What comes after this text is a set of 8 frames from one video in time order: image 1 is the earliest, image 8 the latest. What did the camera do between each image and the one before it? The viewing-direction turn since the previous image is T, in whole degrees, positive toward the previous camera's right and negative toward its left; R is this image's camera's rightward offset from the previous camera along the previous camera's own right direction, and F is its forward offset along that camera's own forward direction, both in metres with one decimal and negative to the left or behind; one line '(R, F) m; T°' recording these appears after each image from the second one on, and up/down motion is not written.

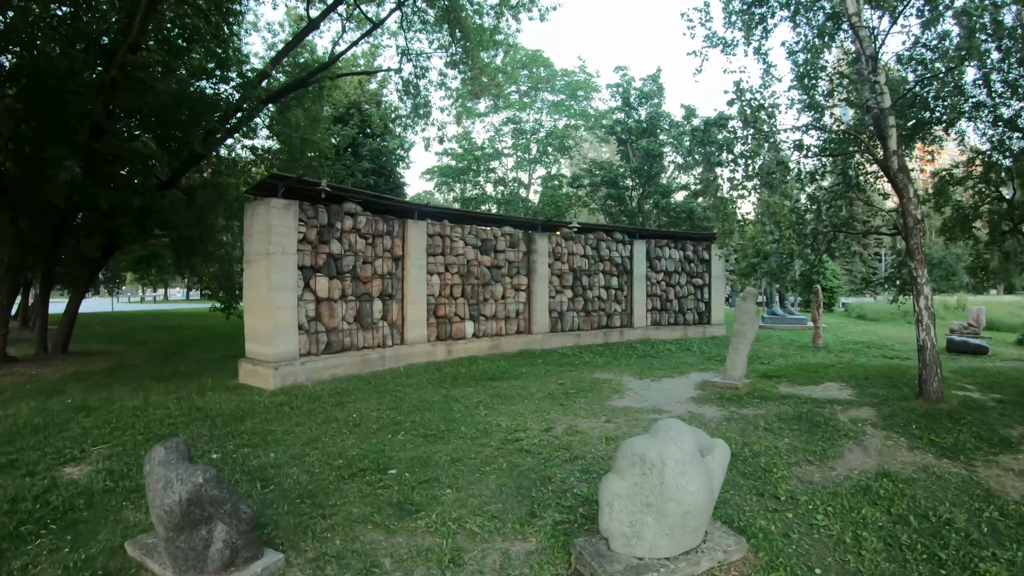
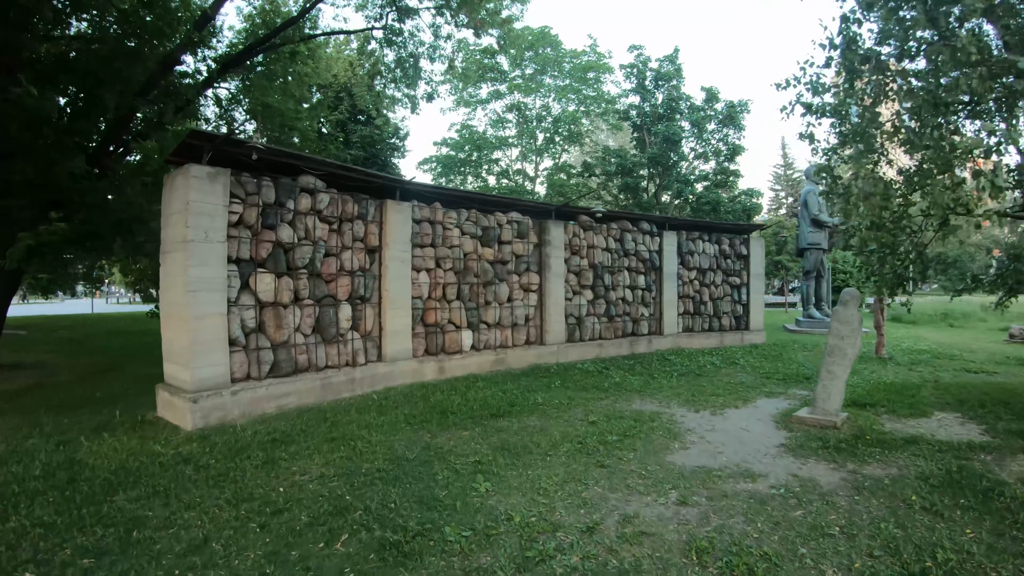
(-0.1, +2.0) m; 0°
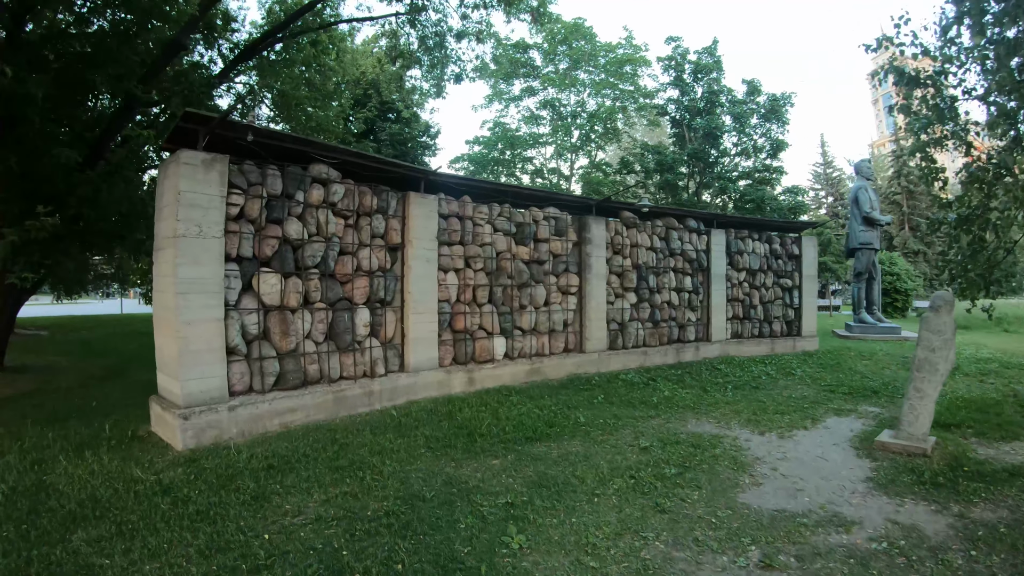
(0.0, +0.7) m; -2°
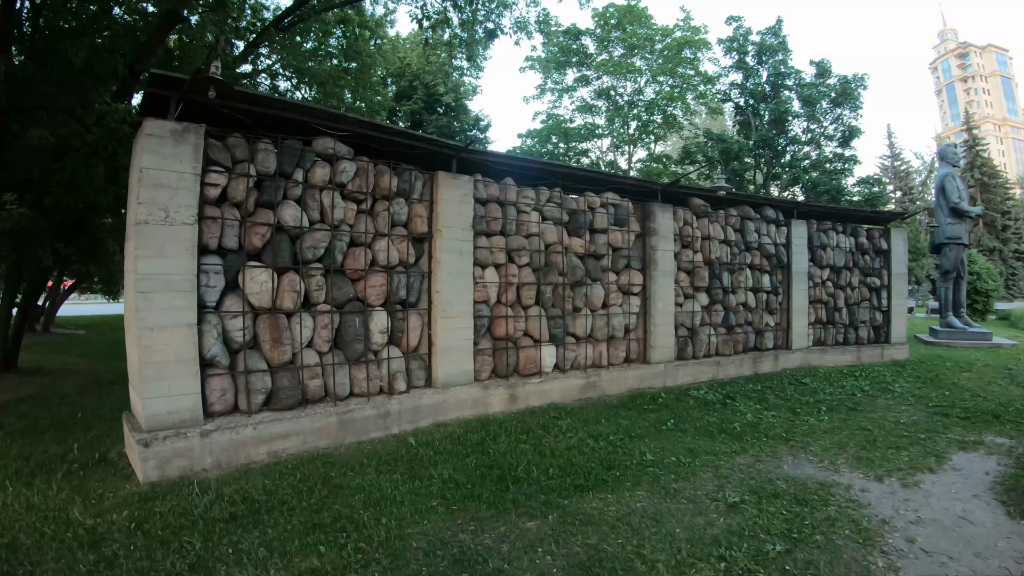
(0.0, +1.0) m; -3°
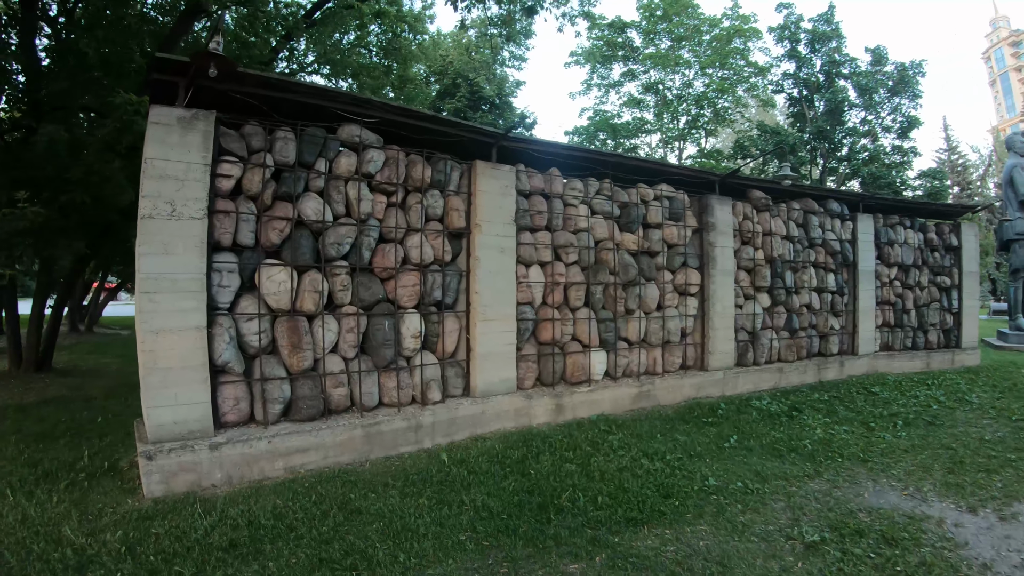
(0.0, +0.4) m; -3°
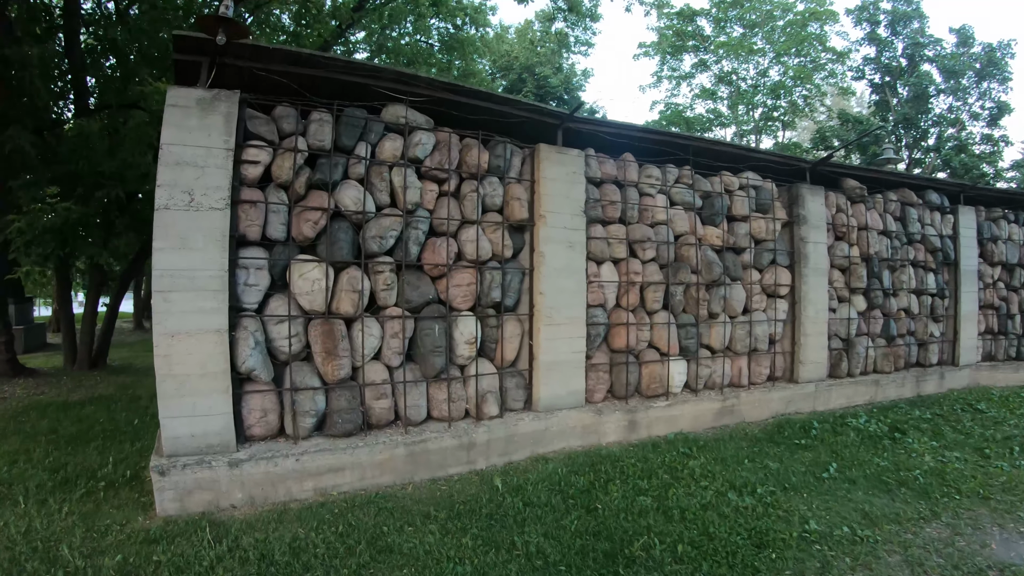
(0.0, +0.5) m; -4°
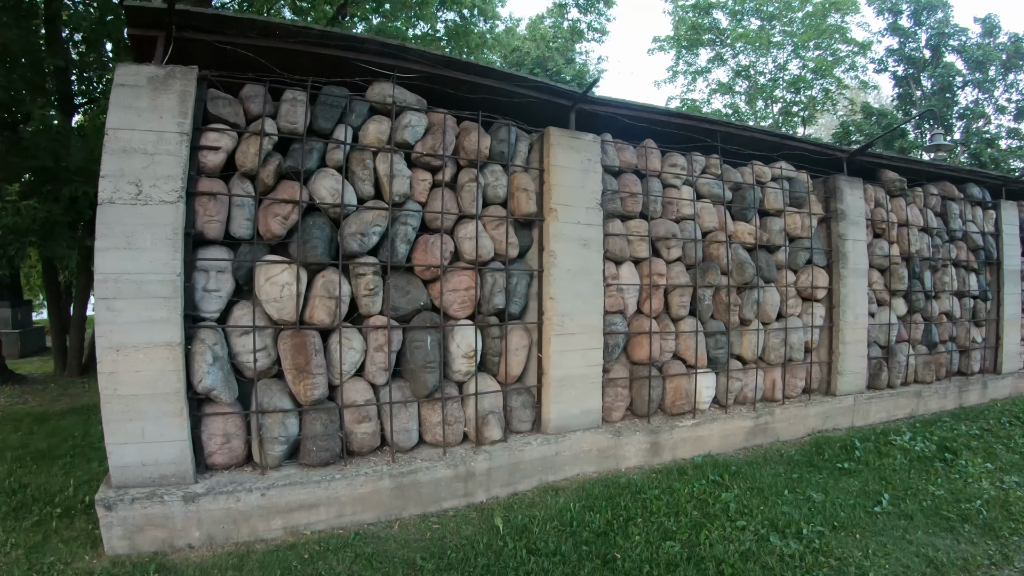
(0.0, +0.5) m; -1°
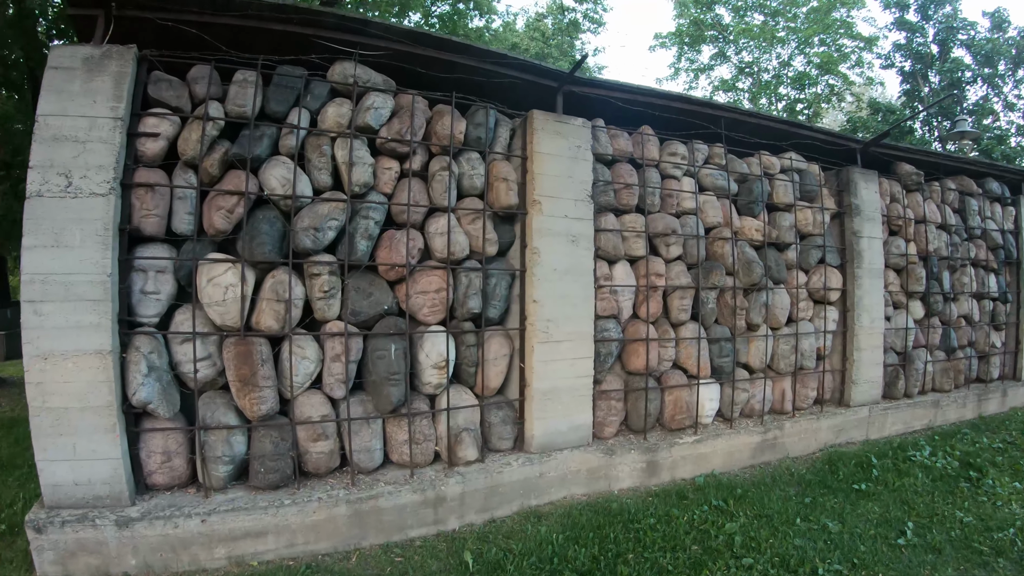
(+0.1, +0.3) m; 0°
